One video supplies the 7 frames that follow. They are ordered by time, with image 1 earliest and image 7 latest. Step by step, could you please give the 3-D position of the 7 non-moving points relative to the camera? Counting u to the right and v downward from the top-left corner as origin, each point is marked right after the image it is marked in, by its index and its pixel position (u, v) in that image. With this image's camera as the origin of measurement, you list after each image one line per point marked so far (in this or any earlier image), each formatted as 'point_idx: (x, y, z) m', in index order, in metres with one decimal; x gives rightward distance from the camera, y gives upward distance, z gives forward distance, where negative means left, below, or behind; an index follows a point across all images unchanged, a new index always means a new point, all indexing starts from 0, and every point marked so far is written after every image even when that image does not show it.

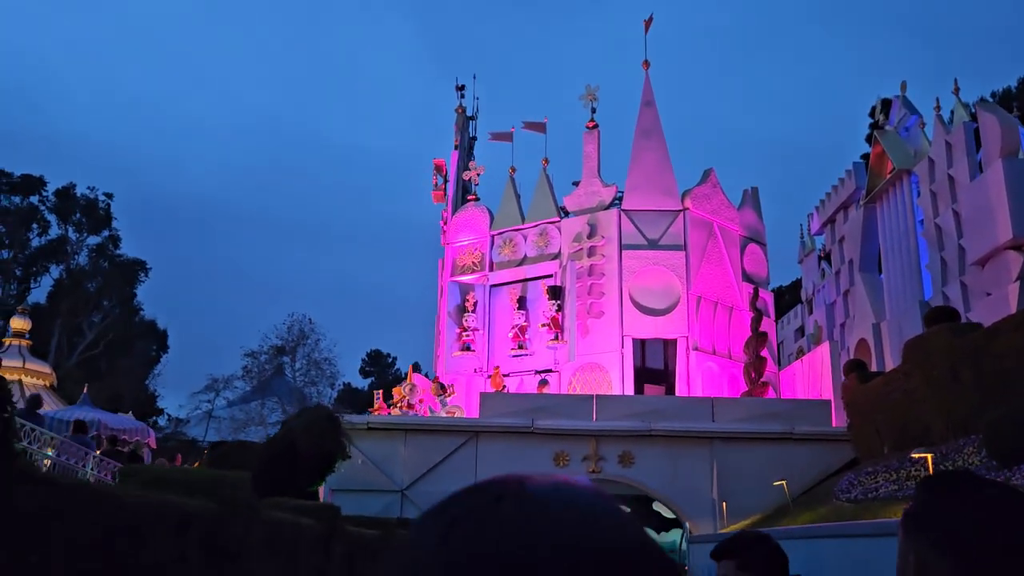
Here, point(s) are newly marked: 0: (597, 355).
0: (+2.0, -1.6, +18.7) m
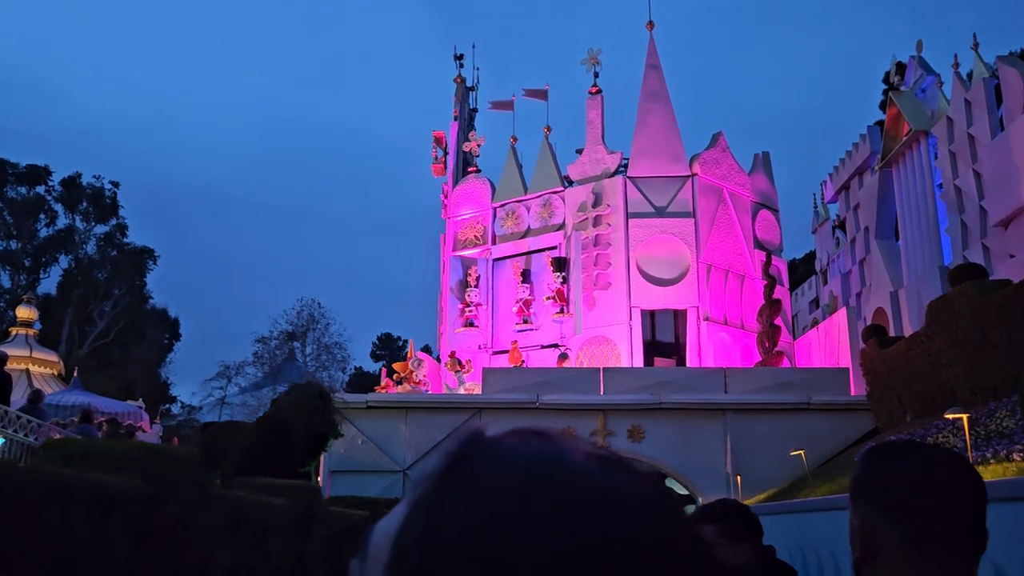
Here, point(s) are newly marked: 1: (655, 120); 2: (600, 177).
0: (+2.1, -0.9, +18.1) m
1: (+3.5, +4.2, +19.7) m
2: (+2.1, +2.7, +19.4) m
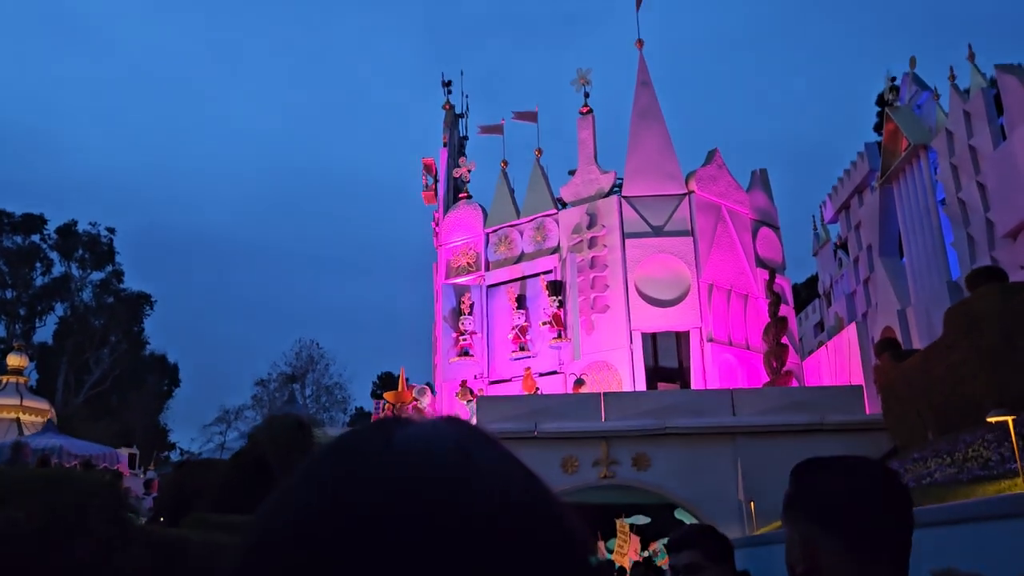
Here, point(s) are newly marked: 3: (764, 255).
0: (+2.0, -1.4, +17.4) m
1: (+3.3, +3.6, +19.2) m
2: (+1.9, +2.1, +18.8) m
3: (+6.1, +0.8, +19.5) m
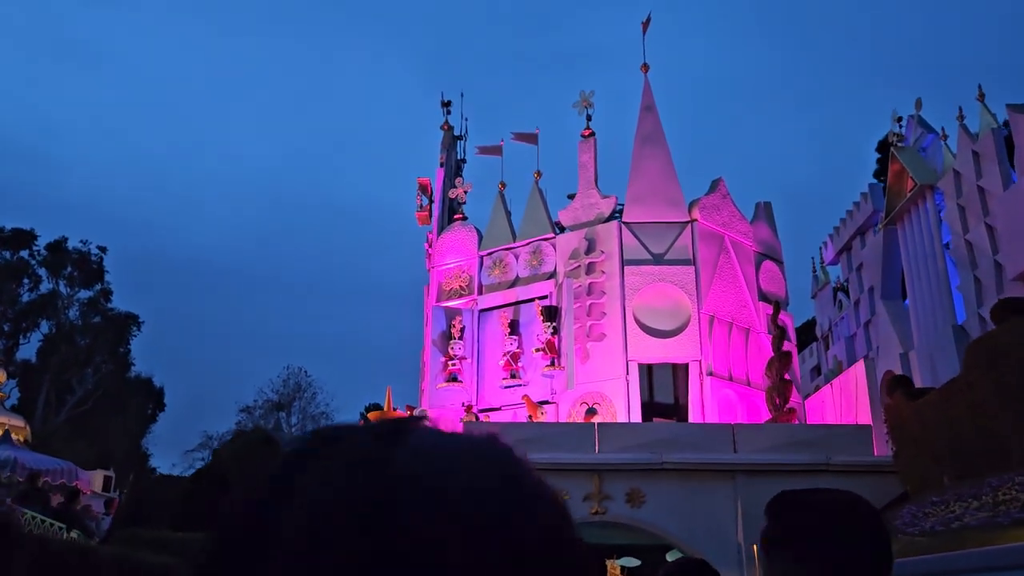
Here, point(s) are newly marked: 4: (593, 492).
0: (+1.8, -2.0, +16.6) m
1: (+3.2, +2.9, +18.7) m
2: (+1.8, +1.5, +18.2) m
3: (+6.0, 0.0, +18.8) m
4: (+1.3, -3.3, +13.1) m
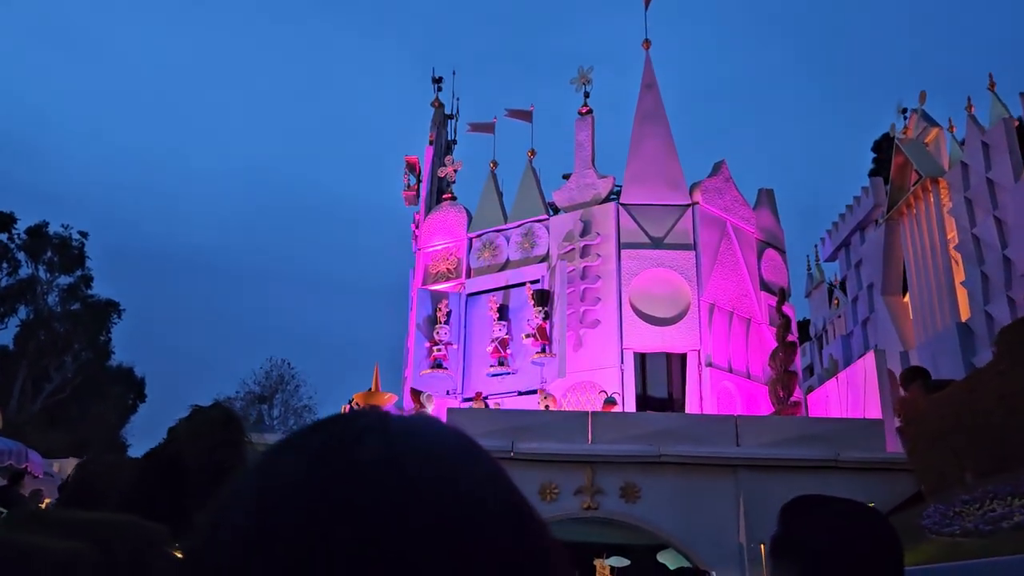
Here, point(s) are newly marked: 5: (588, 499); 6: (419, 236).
0: (+1.6, -1.6, +15.7) m
1: (+3.1, +3.2, +17.8) m
2: (+1.6, +1.8, +17.3) m
3: (+5.7, +0.2, +18.0) m
4: (+1.1, -3.0, +12.2) m
5: (+1.1, -3.2, +12.1) m
6: (-2.3, +1.3, +19.6) m
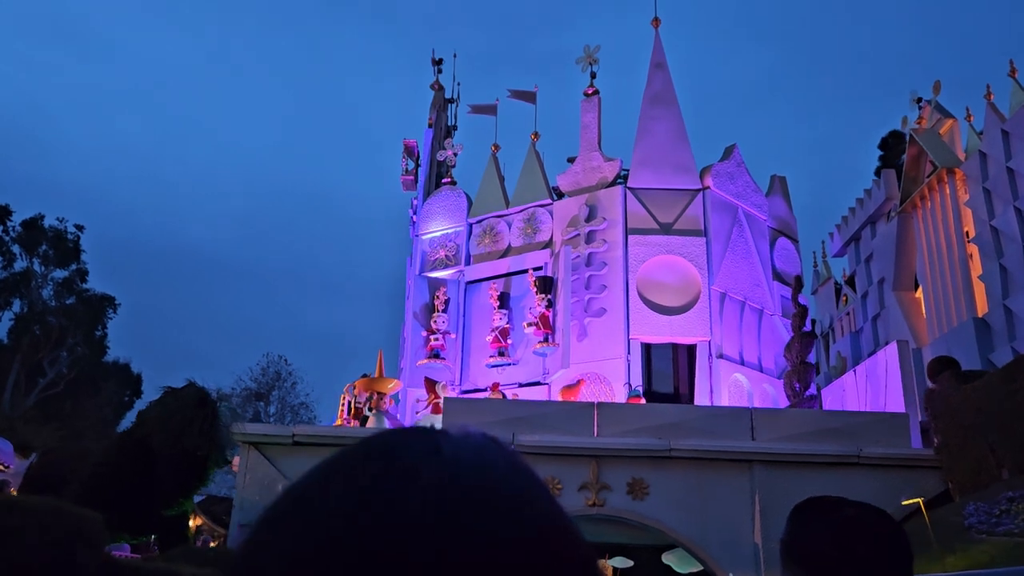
0: (+1.6, -1.4, +14.9) m
1: (+3.1, +3.4, +17.1) m
2: (+1.7, +2.1, +16.5) m
3: (+5.8, +0.4, +17.2) m
4: (+1.1, -2.7, +11.4) m
5: (+1.2, -2.9, +11.3) m
6: (-2.2, +1.5, +18.9) m
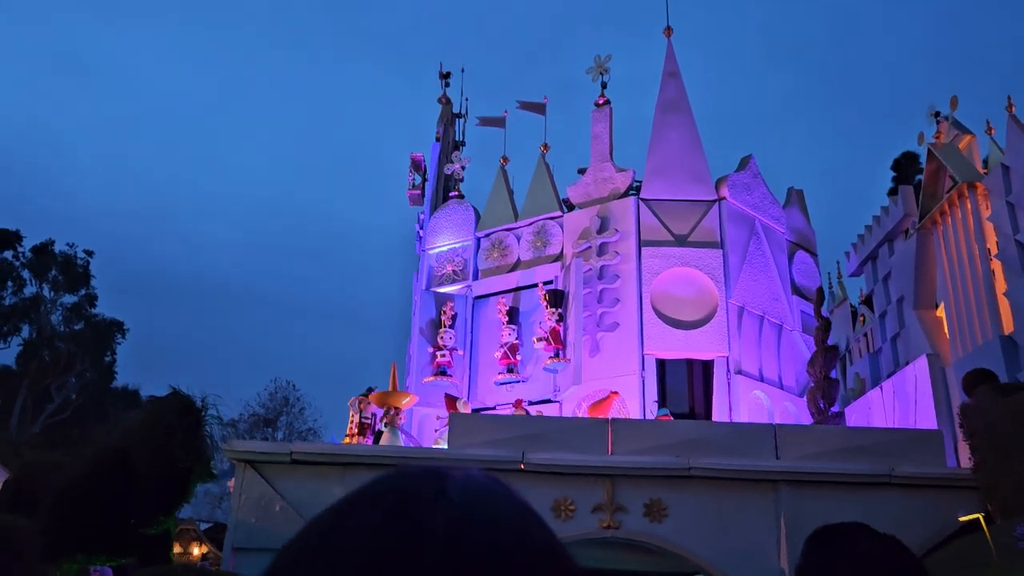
0: (+1.7, -1.6, +14.3) m
1: (+3.3, +3.1, +16.6) m
2: (+1.9, +1.8, +16.0) m
3: (+6.0, +0.1, +16.6) m
4: (+1.2, -2.9, +10.8) m
5: (+1.3, -3.0, +10.7) m
6: (-2.0, +1.2, +18.4) m
